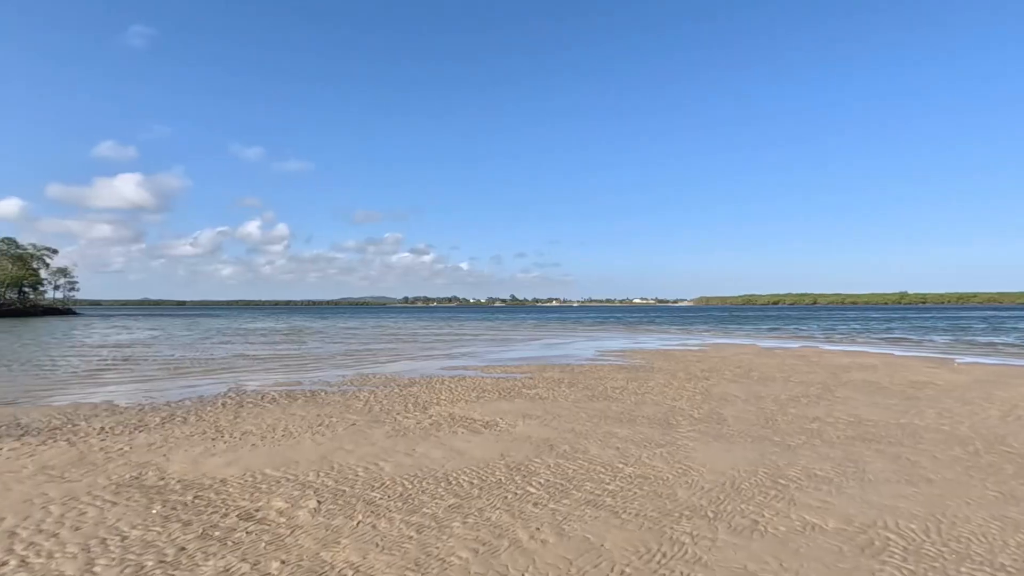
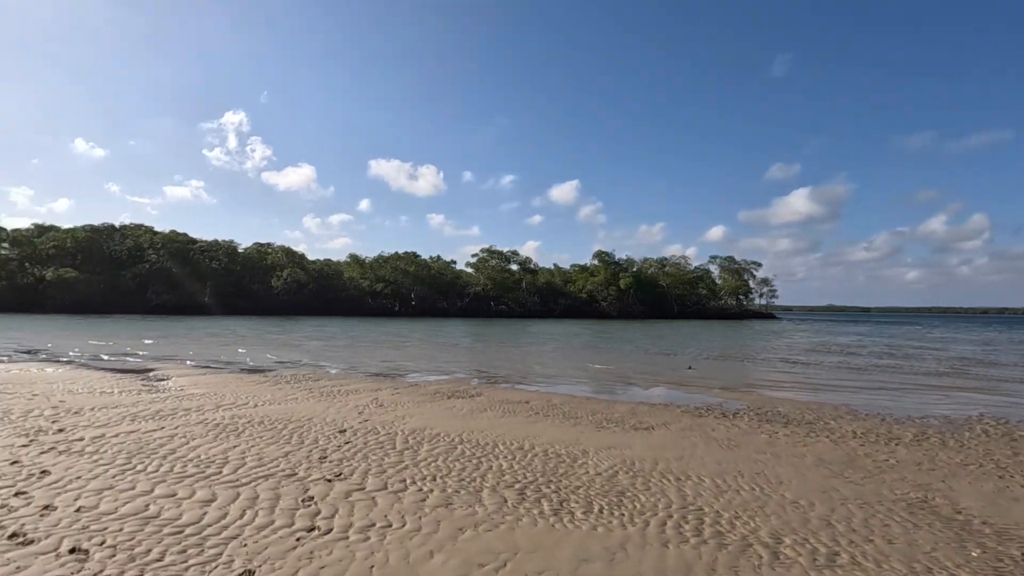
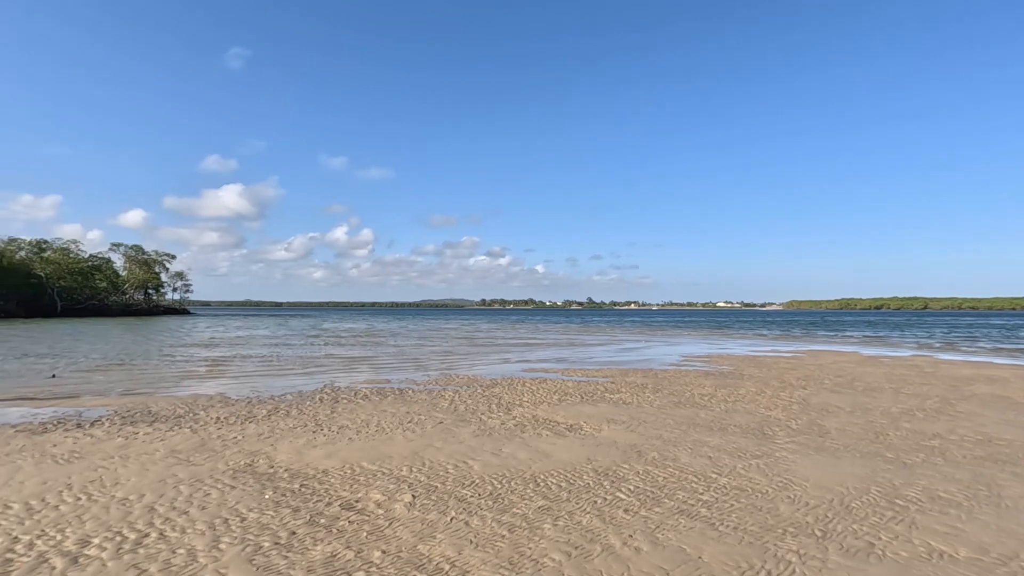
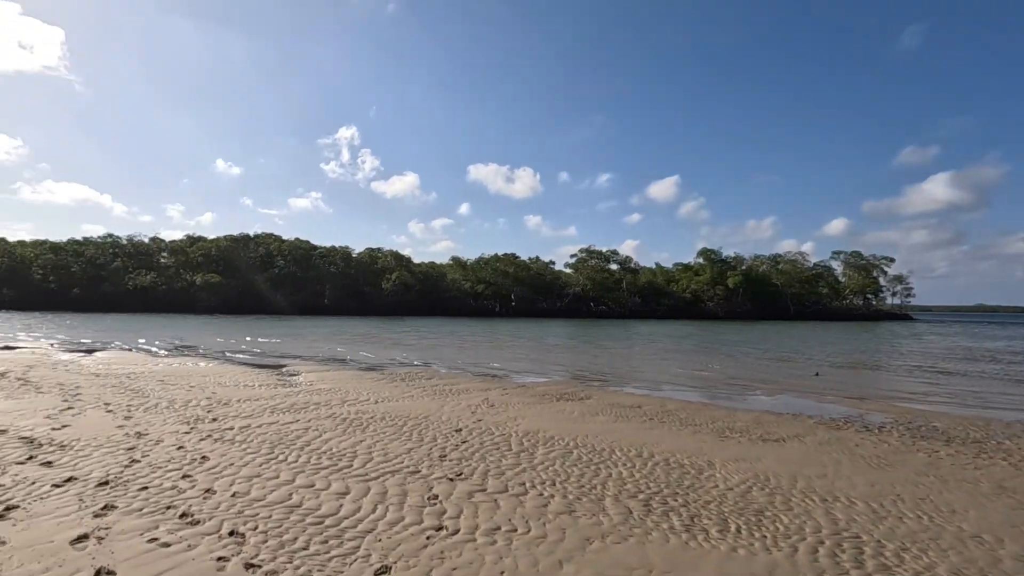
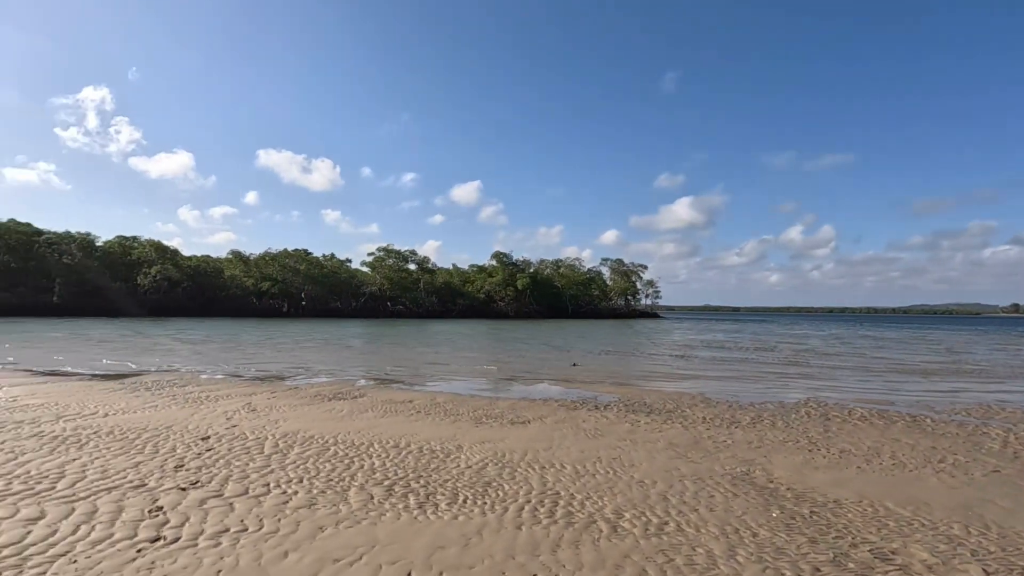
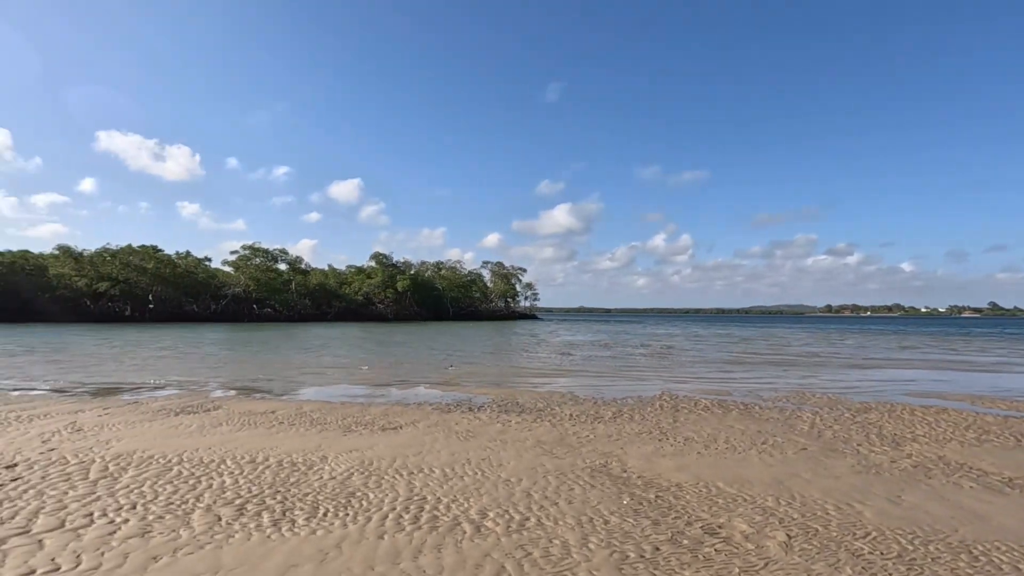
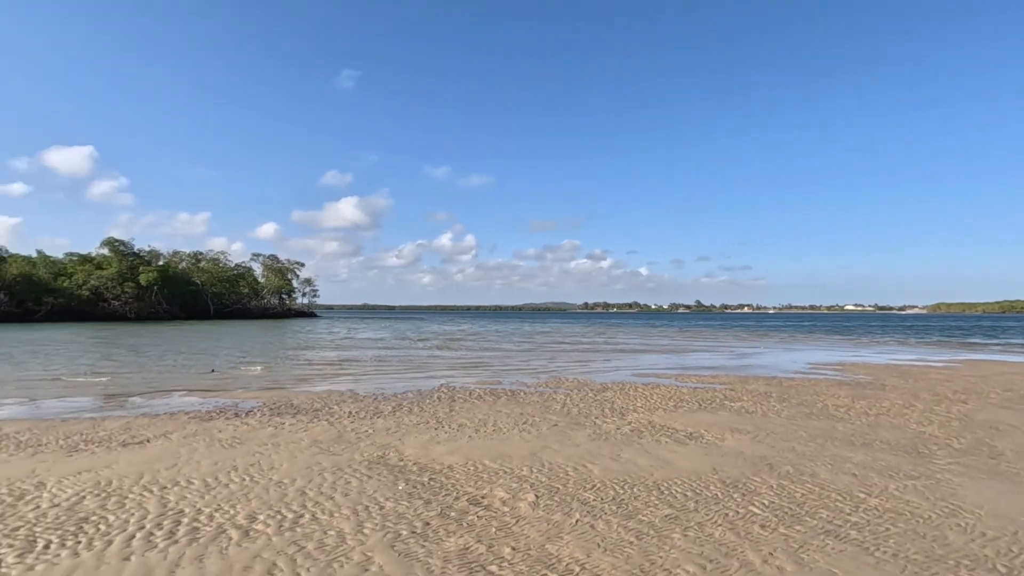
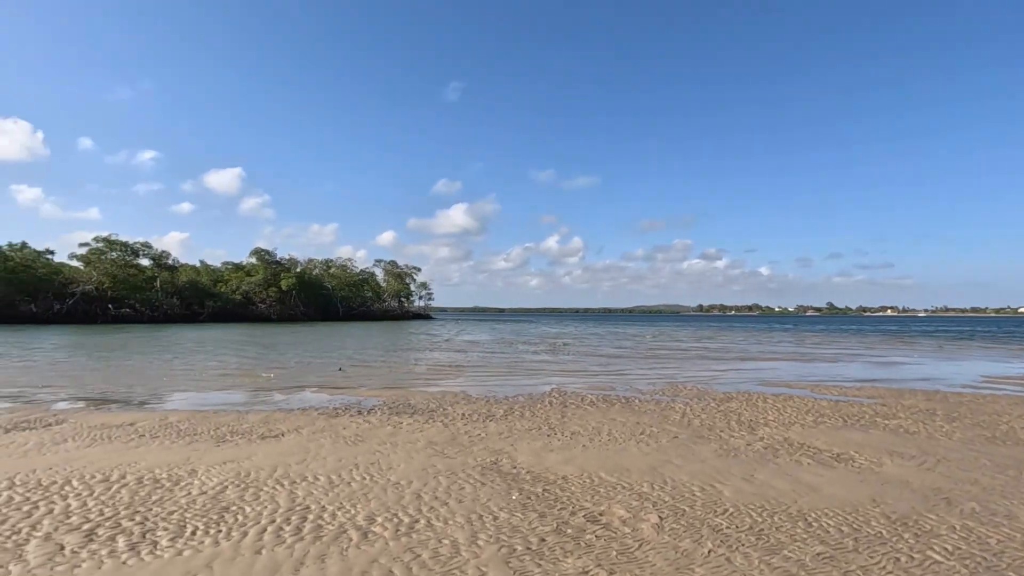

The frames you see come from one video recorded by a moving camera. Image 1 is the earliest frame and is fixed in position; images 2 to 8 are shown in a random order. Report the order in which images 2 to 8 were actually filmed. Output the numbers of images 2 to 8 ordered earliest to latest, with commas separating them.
3, 7, 8, 6, 5, 2, 4
